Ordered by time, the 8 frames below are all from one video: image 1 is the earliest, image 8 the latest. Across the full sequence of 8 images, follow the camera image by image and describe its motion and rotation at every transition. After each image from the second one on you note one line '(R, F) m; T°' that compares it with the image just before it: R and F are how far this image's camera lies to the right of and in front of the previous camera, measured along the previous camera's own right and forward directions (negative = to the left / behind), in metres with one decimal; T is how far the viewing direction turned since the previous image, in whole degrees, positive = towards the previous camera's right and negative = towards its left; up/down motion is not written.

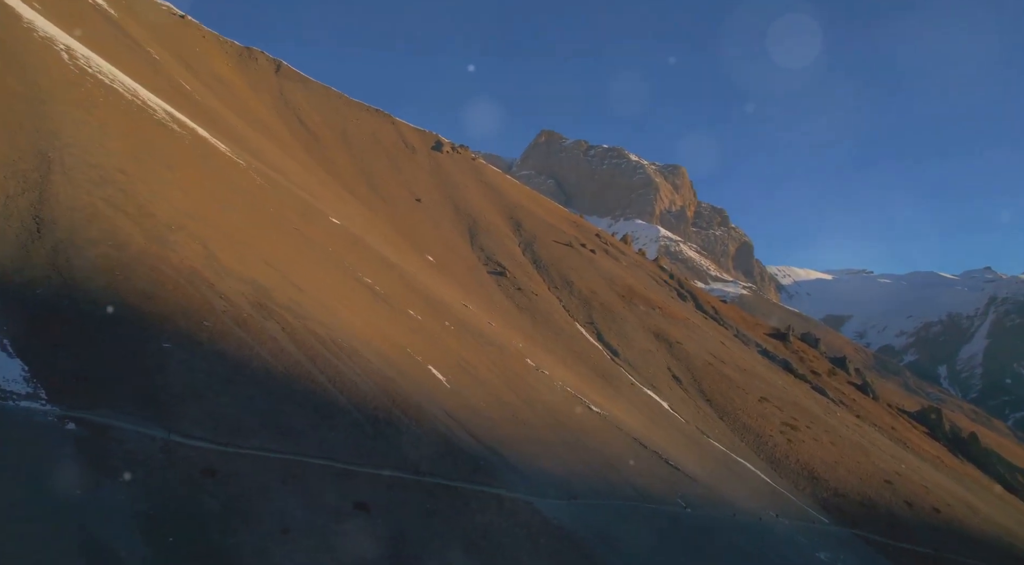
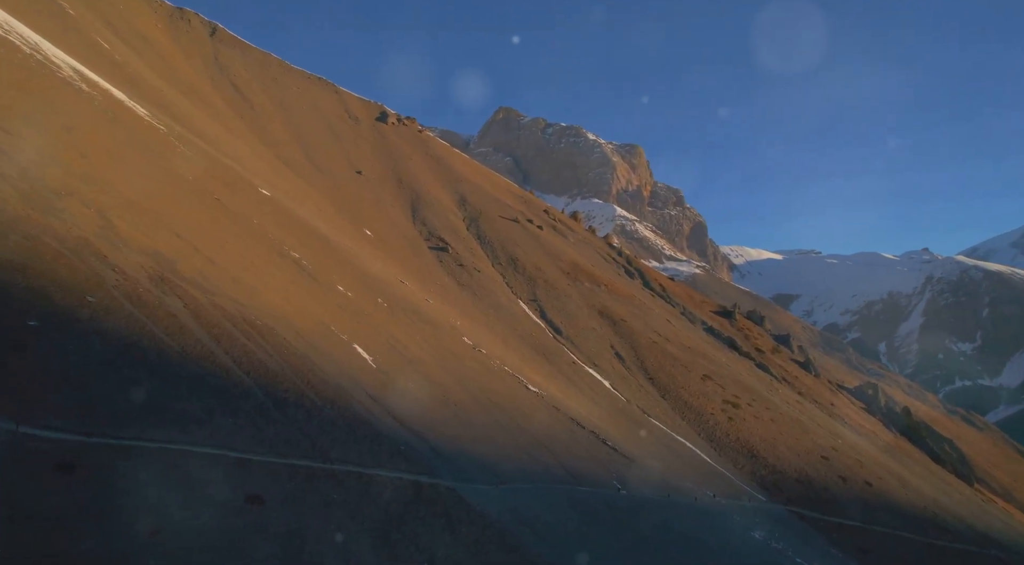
(+0.5, +0.8) m; +3°
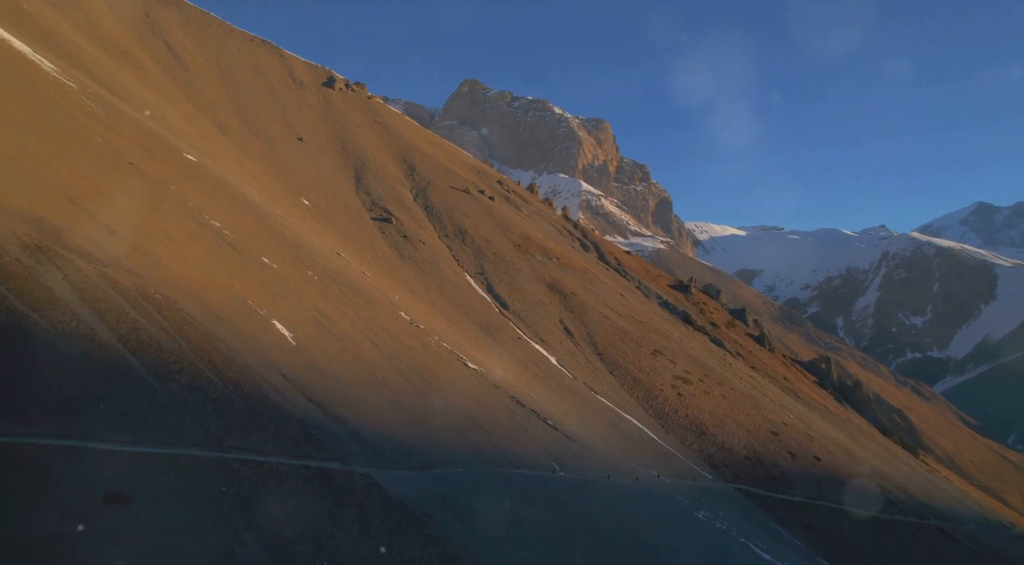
(+0.6, +1.1) m; +2°
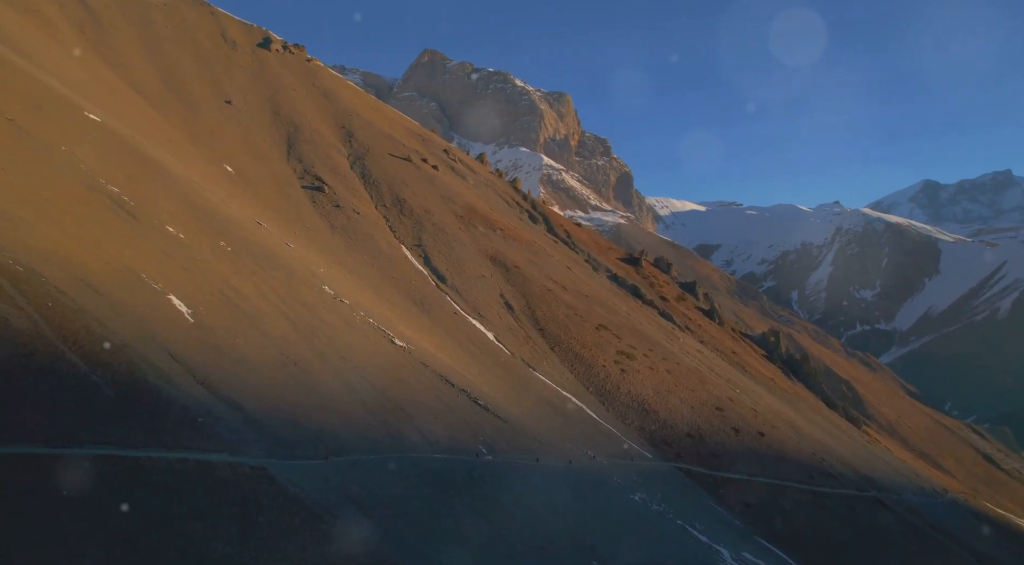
(+0.7, +1.3) m; +3°
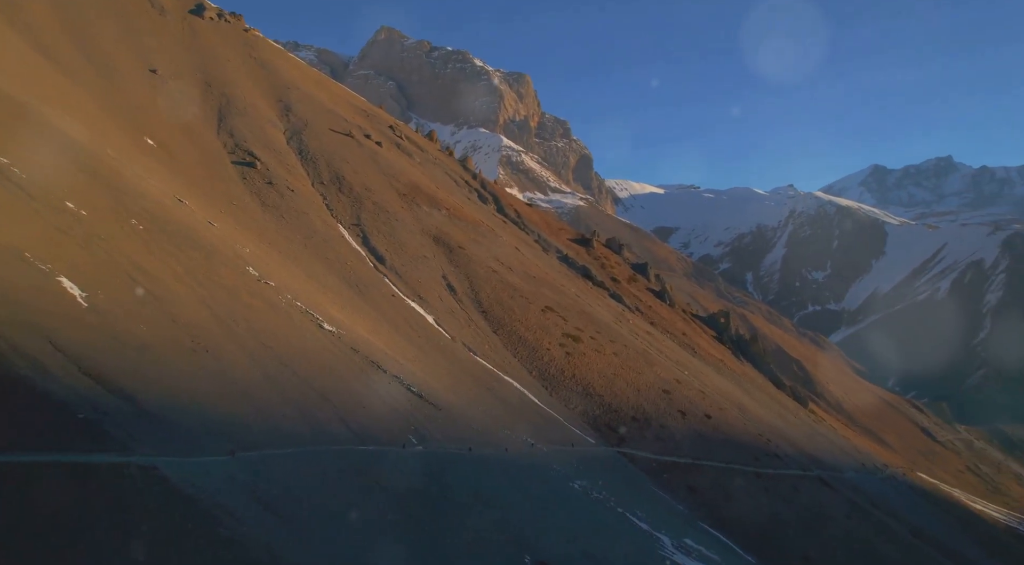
(+0.5, +1.2) m; +3°
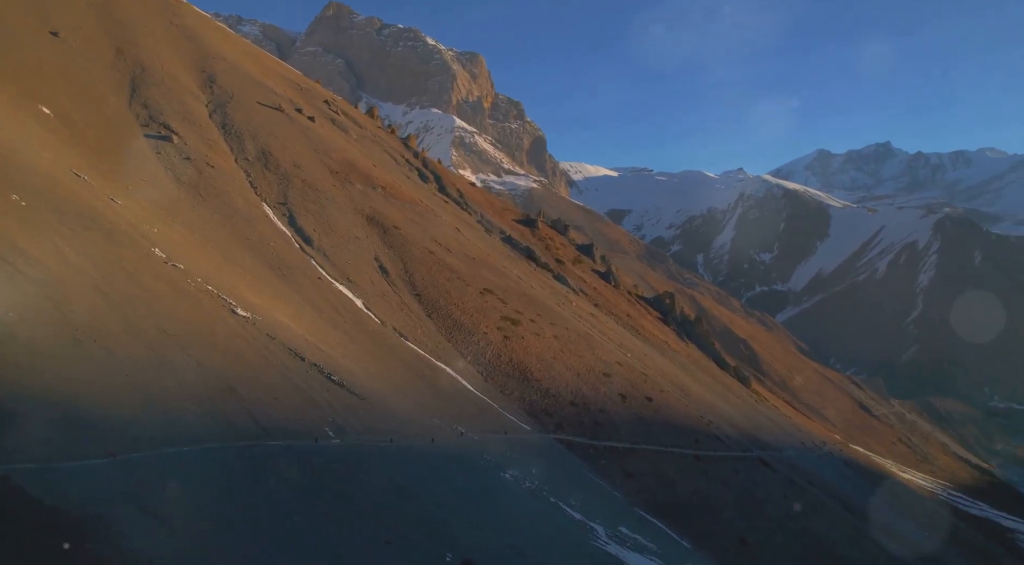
(+0.6, +1.4) m; +3°
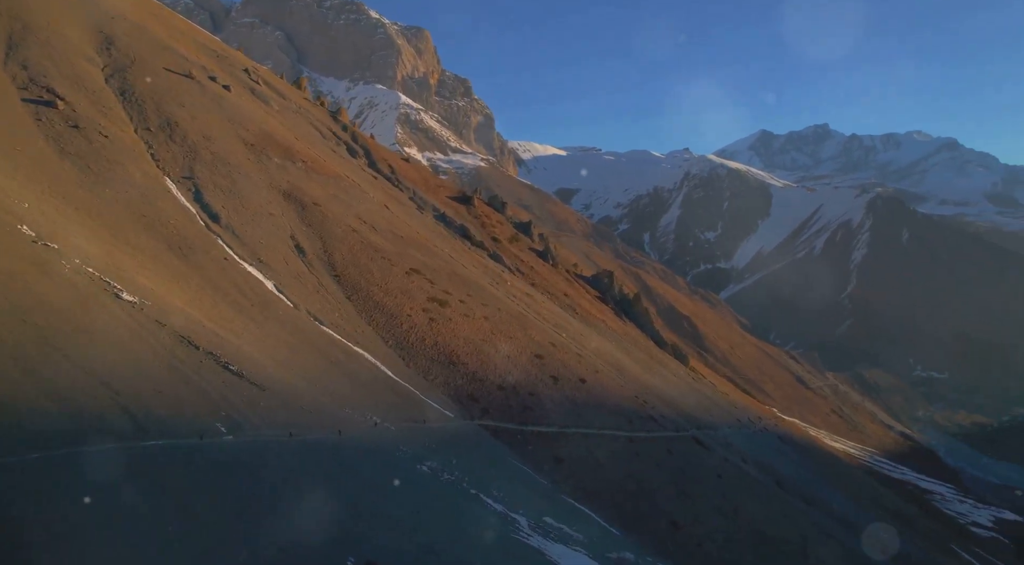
(+0.7, +2.0) m; +3°
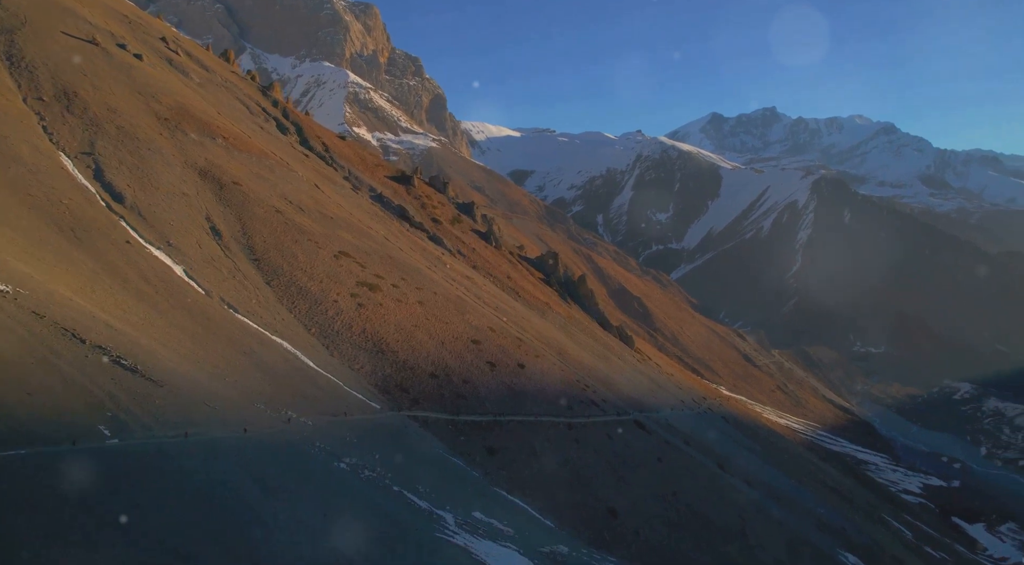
(+0.6, +2.2) m; +3°
